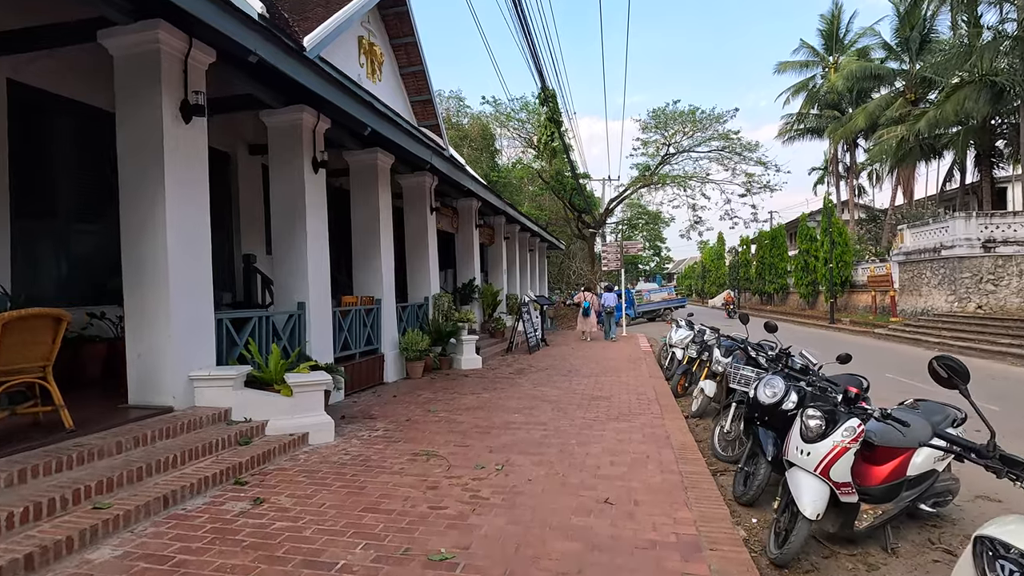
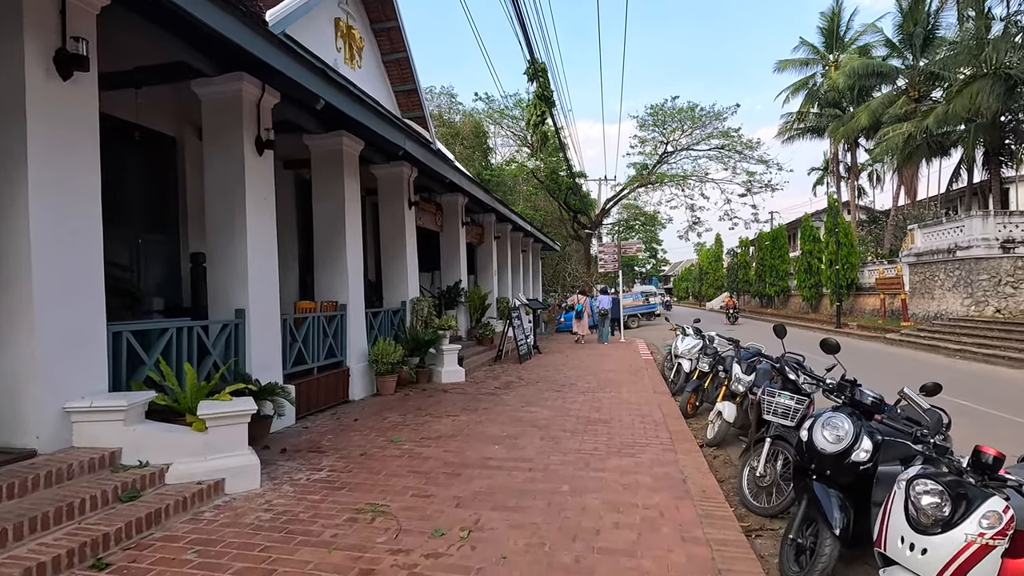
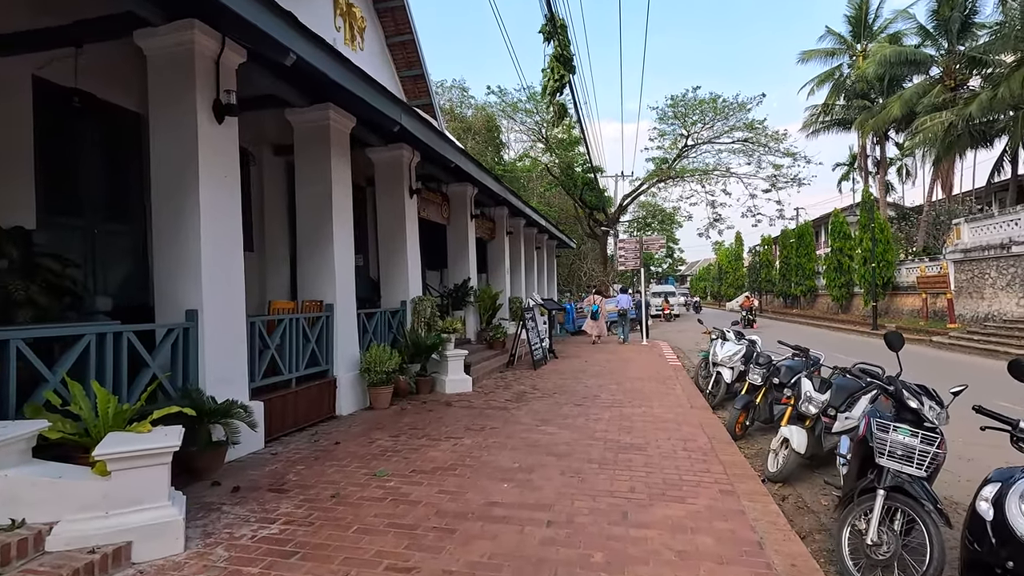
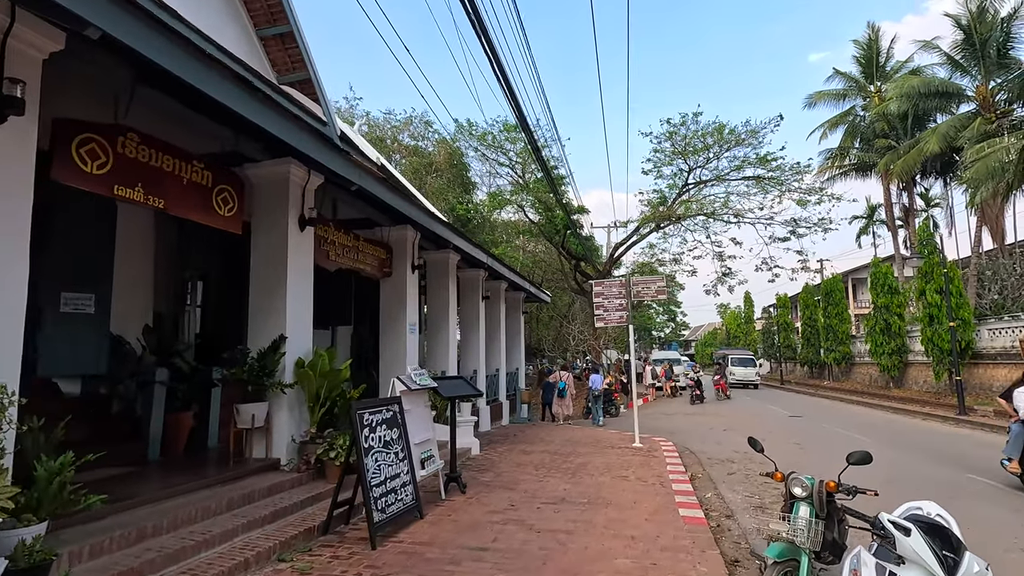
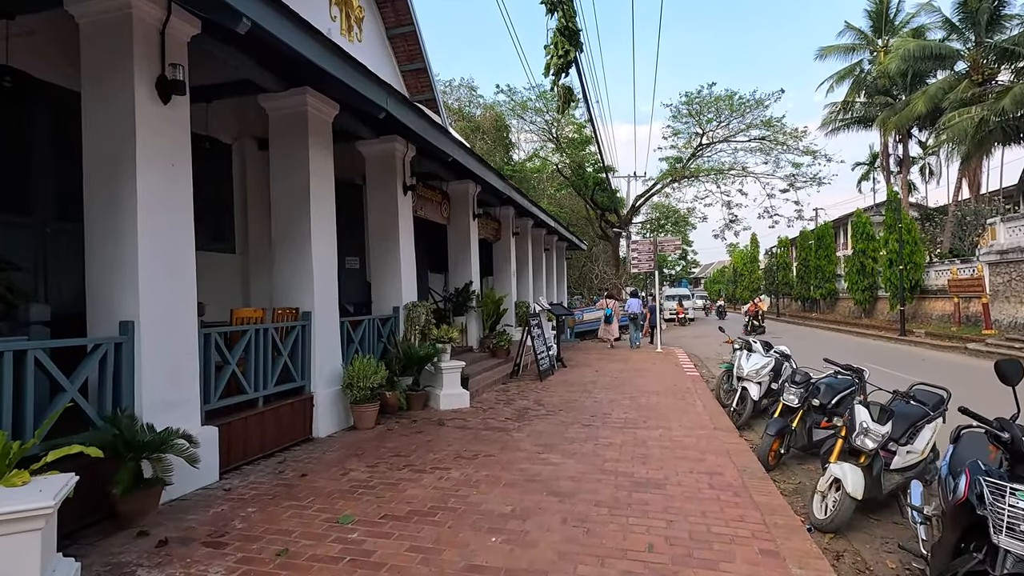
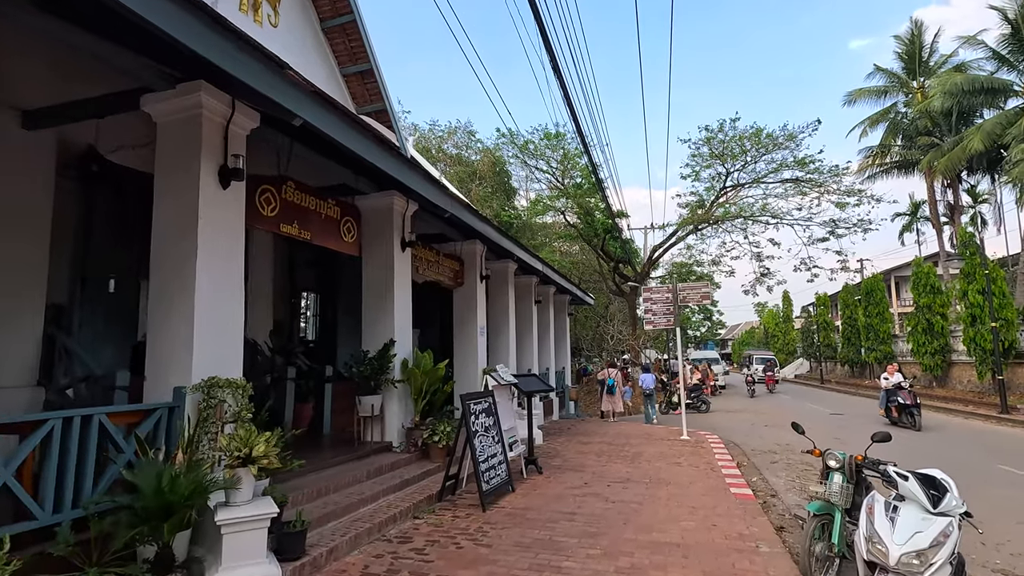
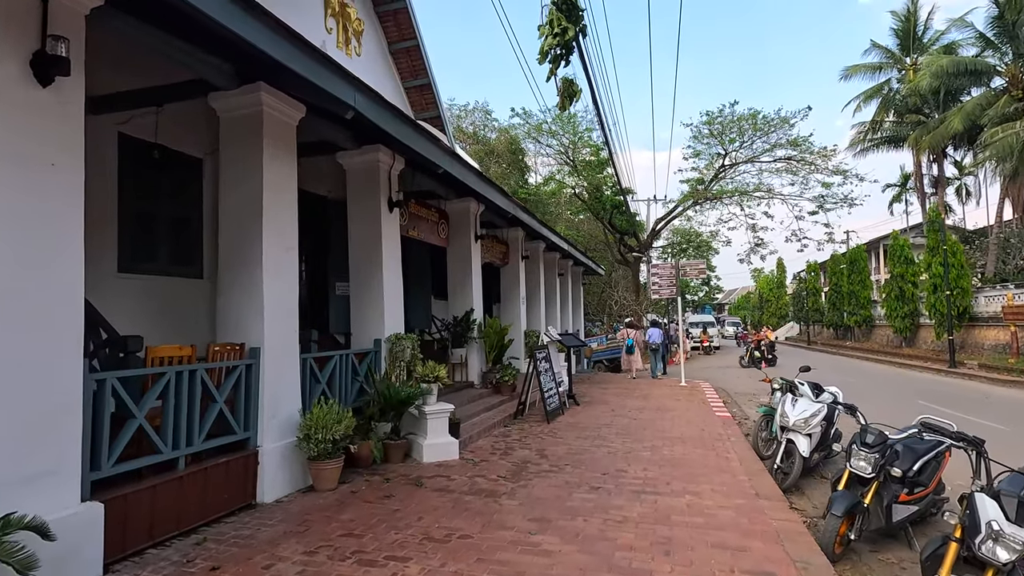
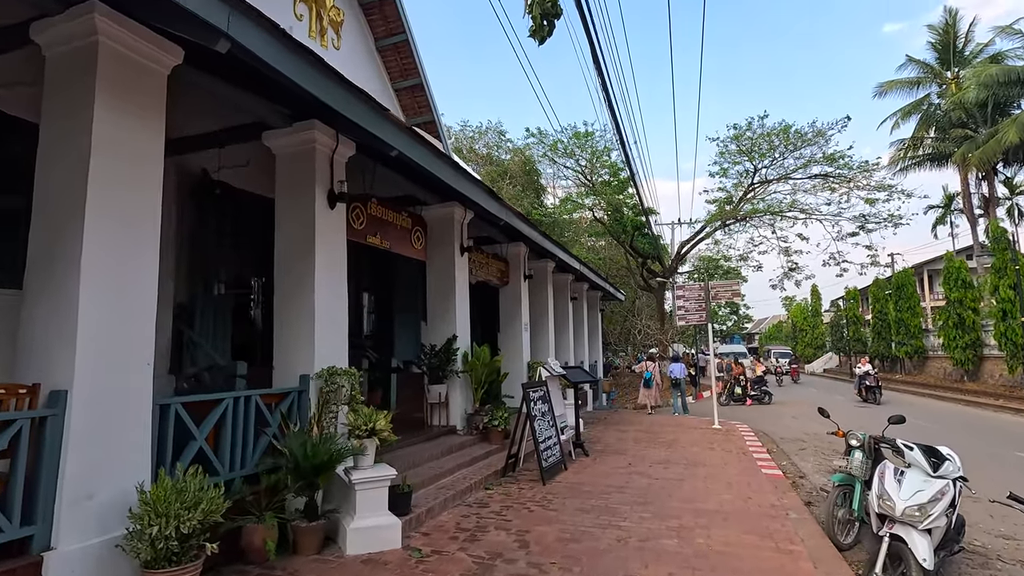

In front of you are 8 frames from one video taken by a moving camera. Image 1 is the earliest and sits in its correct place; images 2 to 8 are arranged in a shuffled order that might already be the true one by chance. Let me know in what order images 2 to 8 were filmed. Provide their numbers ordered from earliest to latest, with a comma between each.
2, 3, 5, 7, 8, 6, 4
